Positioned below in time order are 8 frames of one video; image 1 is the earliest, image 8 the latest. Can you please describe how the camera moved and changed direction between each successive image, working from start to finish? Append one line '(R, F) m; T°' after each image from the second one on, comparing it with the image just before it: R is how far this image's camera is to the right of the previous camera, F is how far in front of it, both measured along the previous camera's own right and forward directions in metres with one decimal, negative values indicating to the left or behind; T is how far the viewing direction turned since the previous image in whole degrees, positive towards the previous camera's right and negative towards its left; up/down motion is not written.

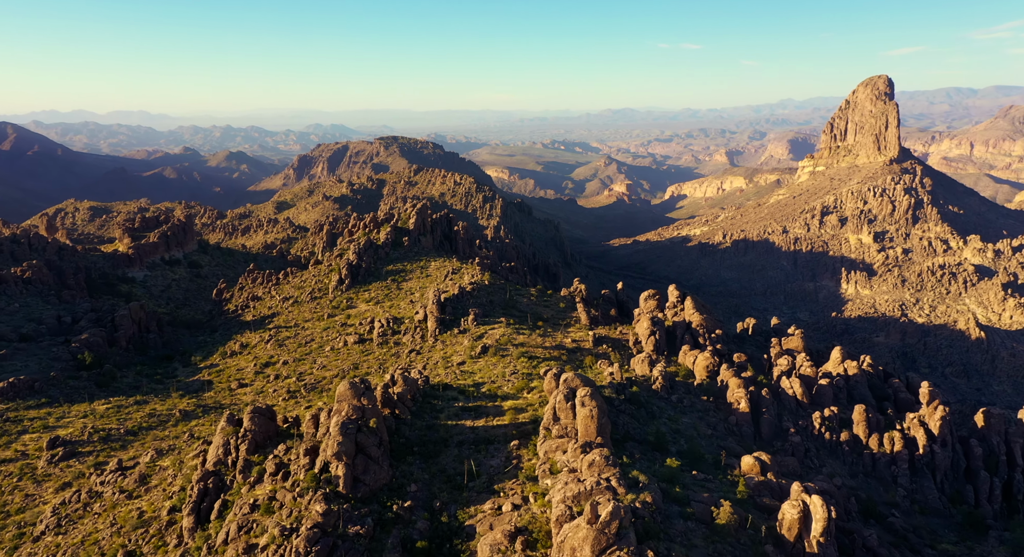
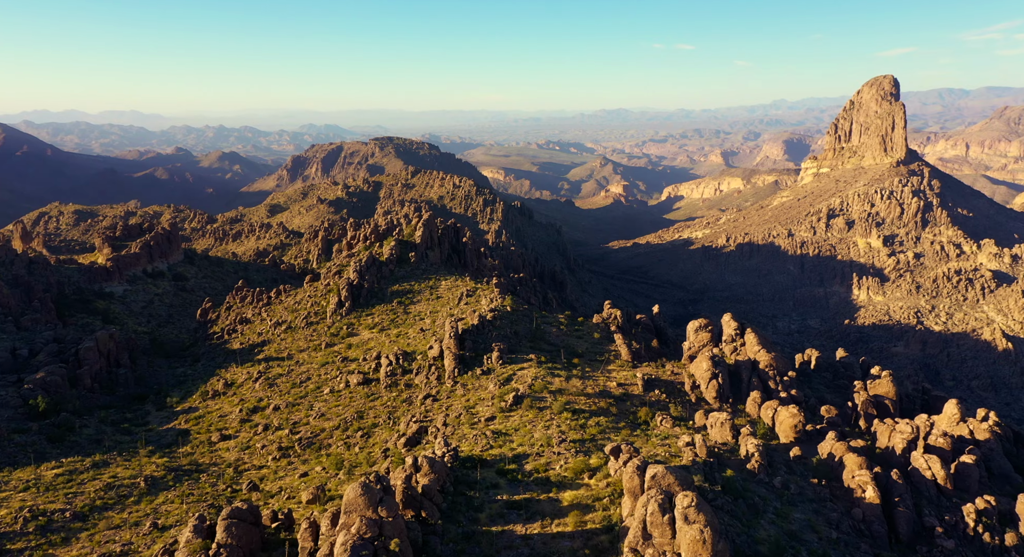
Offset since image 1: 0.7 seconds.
(-1.4, +4.8) m; 0°
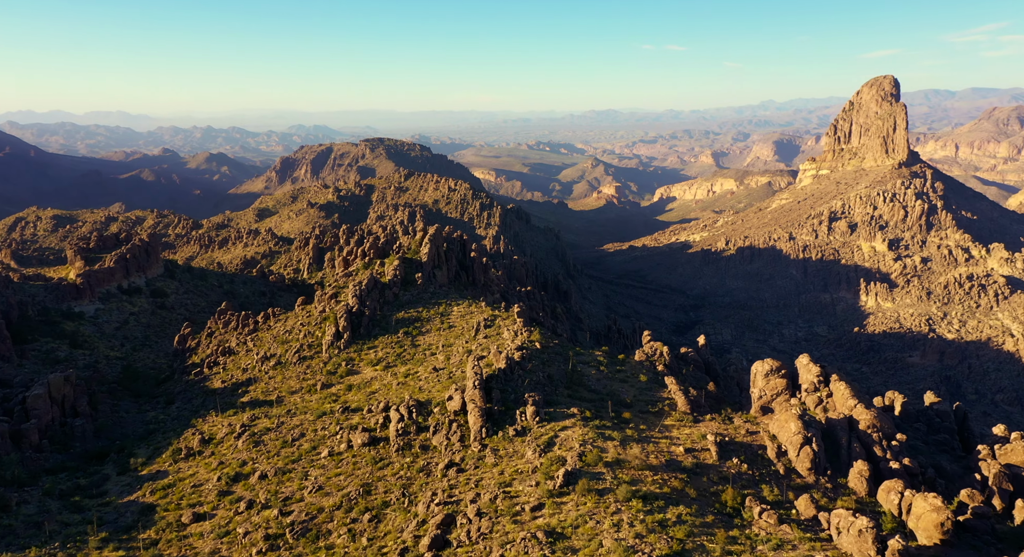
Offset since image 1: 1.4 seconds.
(-1.5, +4.8) m; +1°
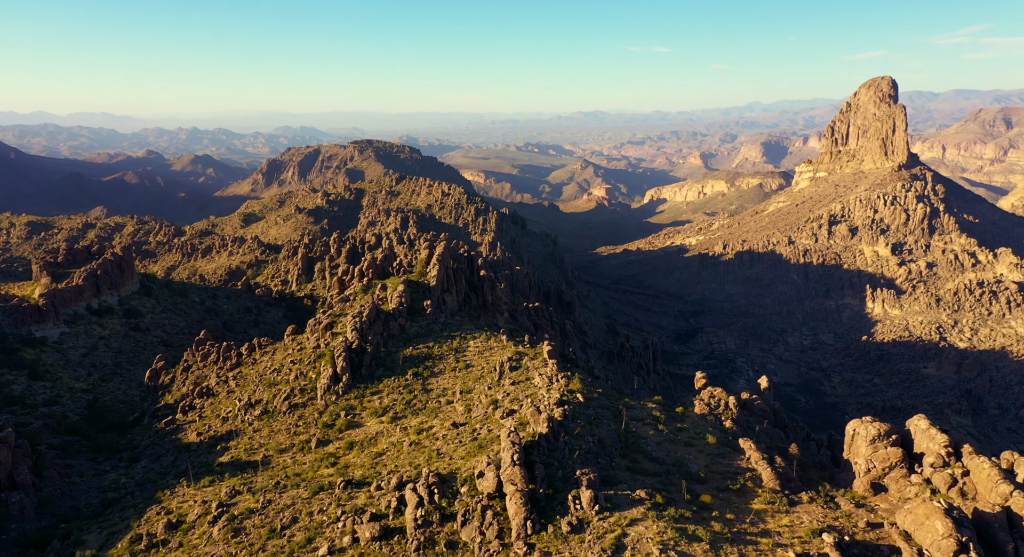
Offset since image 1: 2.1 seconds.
(-1.5, +4.8) m; +1°
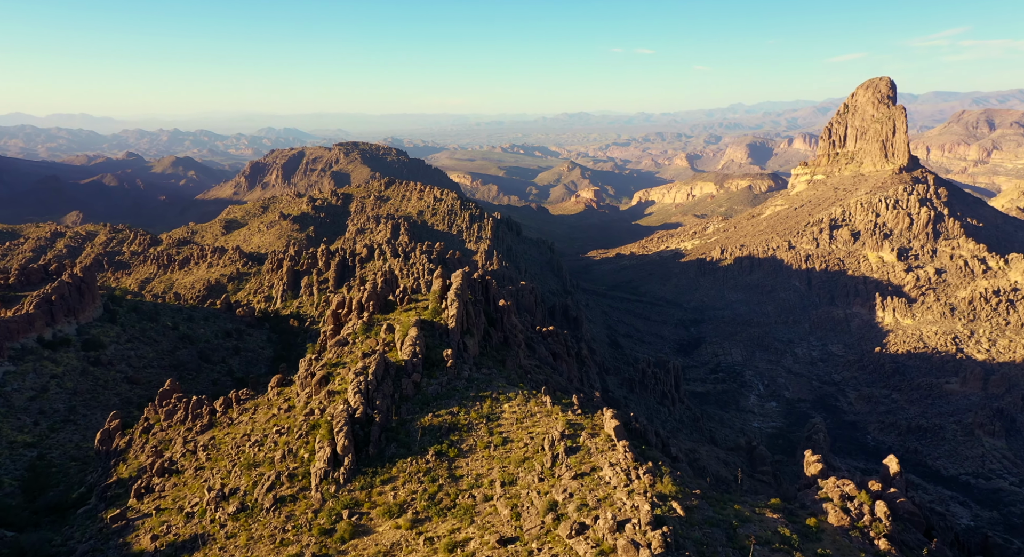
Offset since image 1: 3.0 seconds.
(-2.0, +6.3) m; +1°
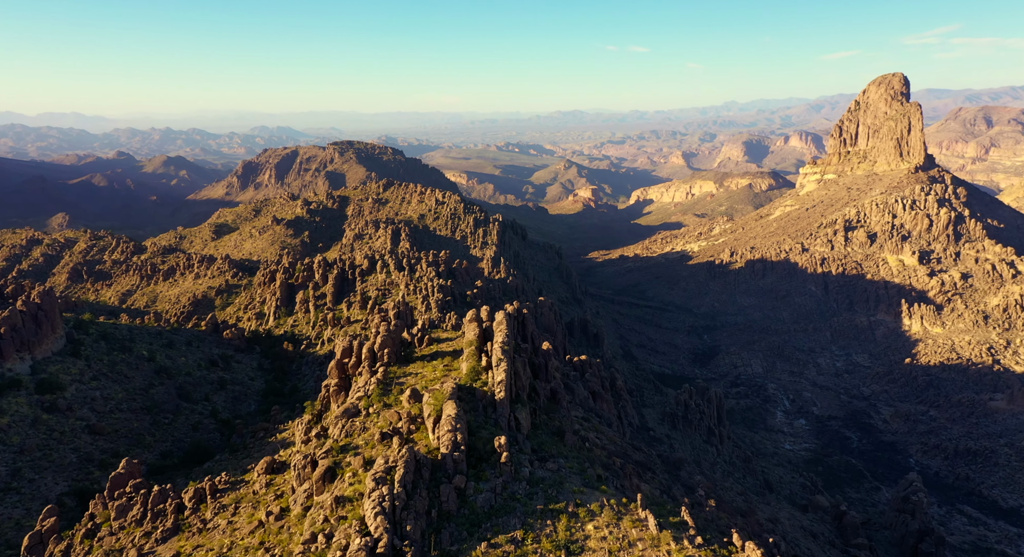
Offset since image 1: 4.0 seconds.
(-2.1, +7.0) m; 0°
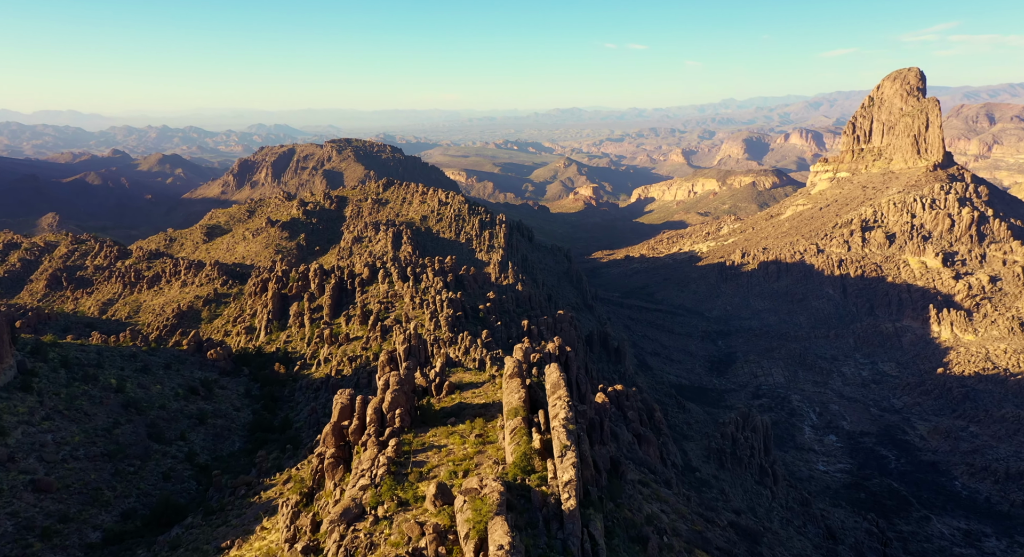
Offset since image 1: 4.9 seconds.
(-1.5, +6.4) m; 0°
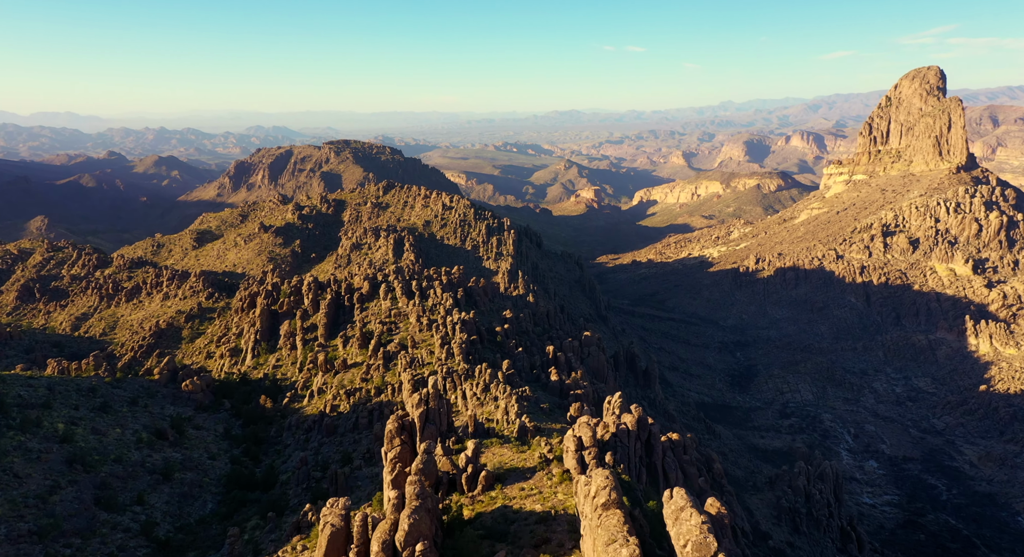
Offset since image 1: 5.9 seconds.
(-1.6, +7.3) m; 0°
